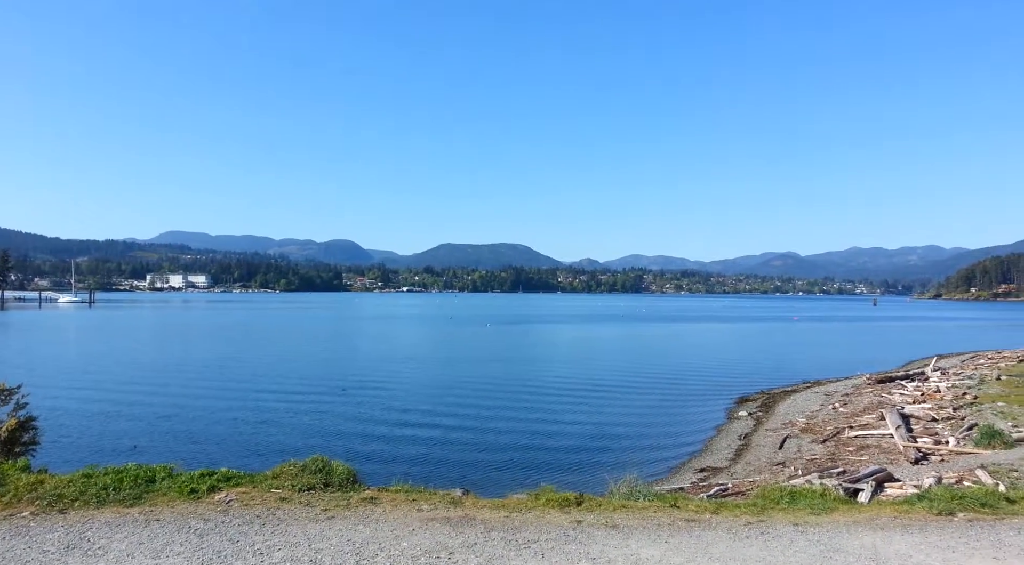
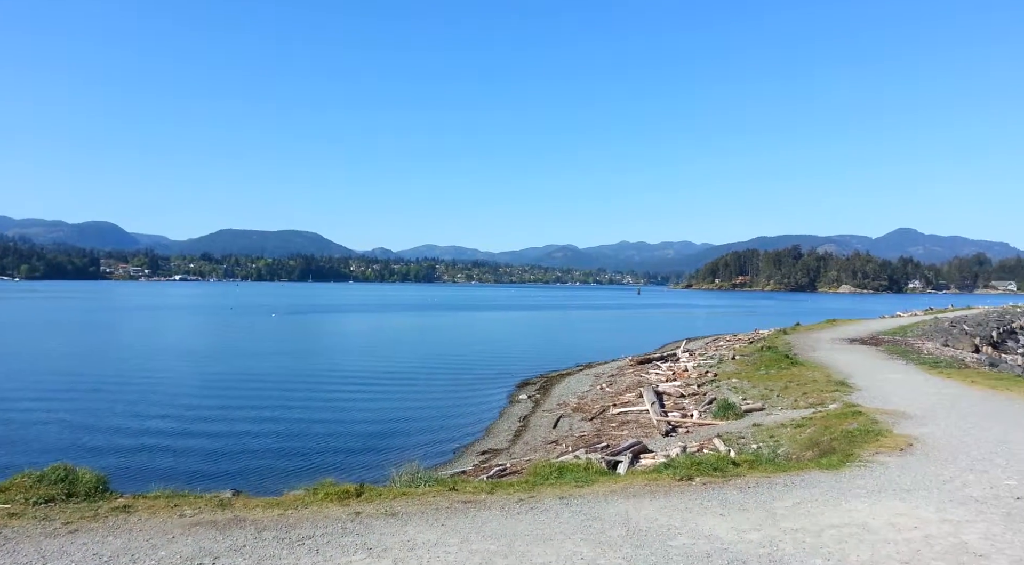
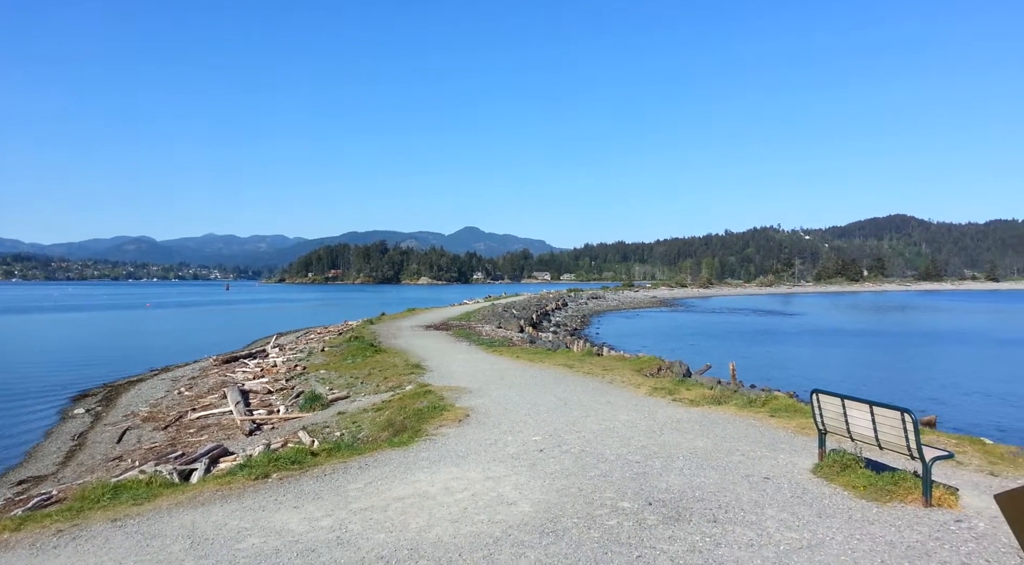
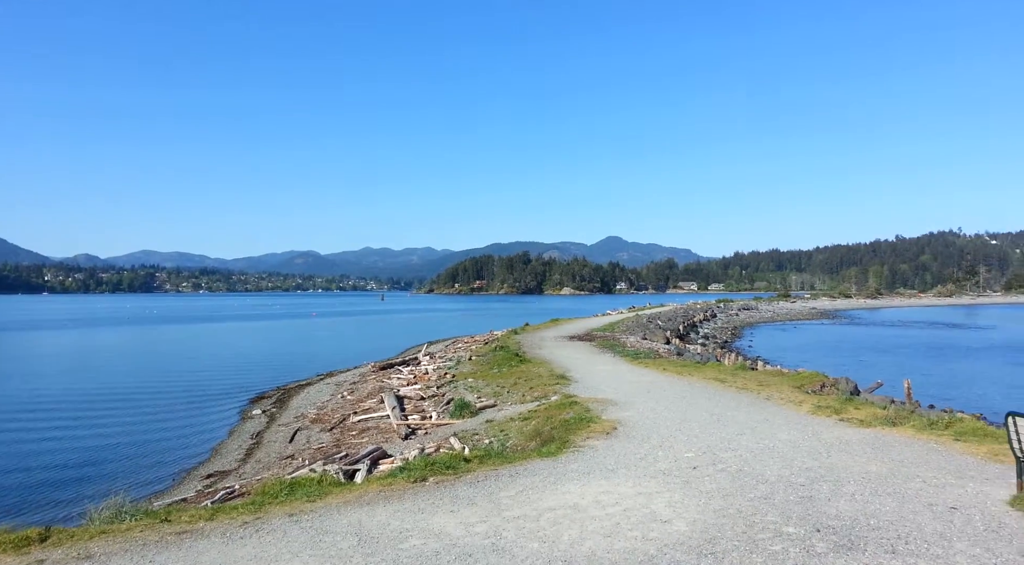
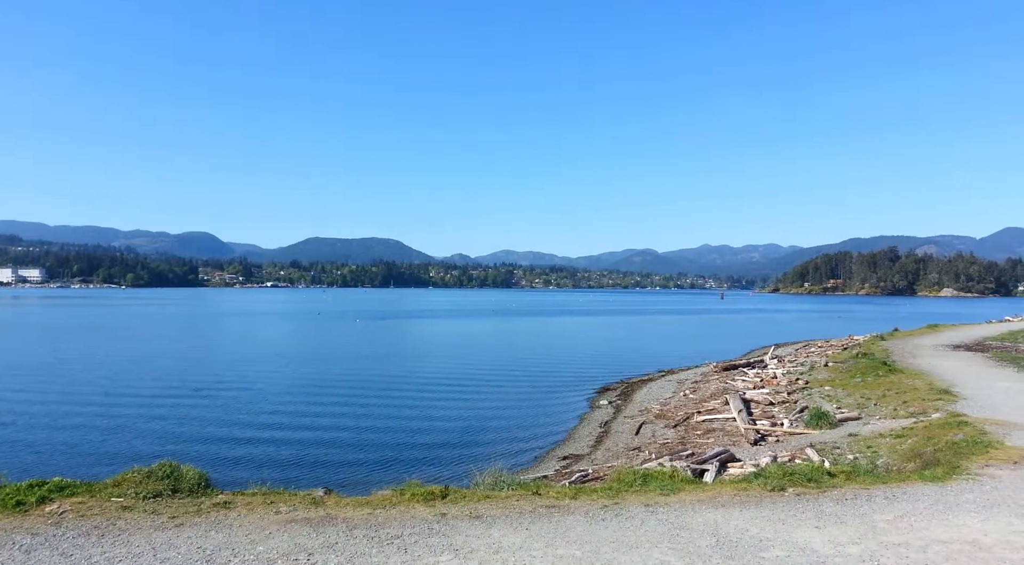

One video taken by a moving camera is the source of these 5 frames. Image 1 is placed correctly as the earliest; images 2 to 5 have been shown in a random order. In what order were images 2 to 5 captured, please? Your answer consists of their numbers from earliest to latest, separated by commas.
5, 2, 4, 3
